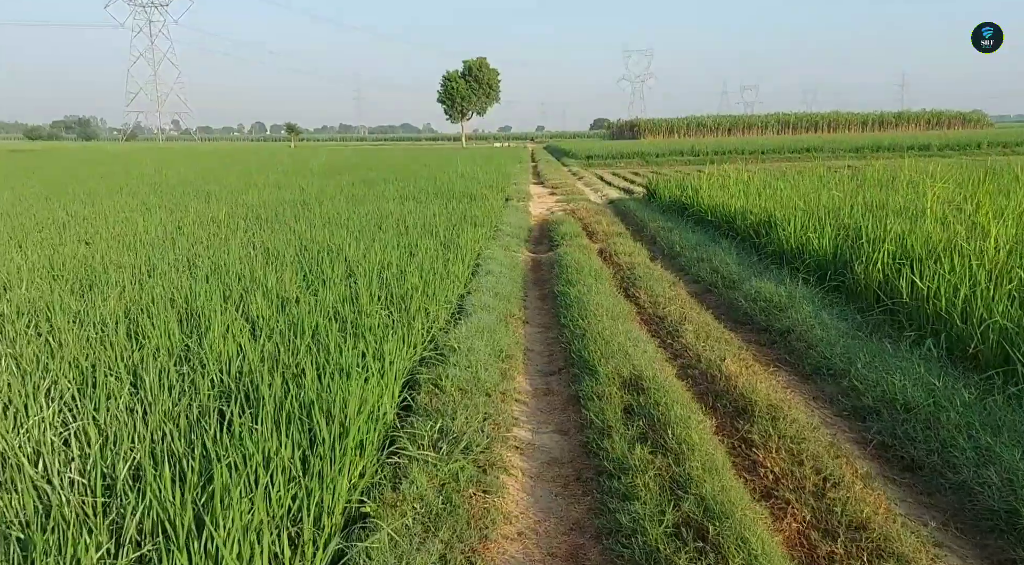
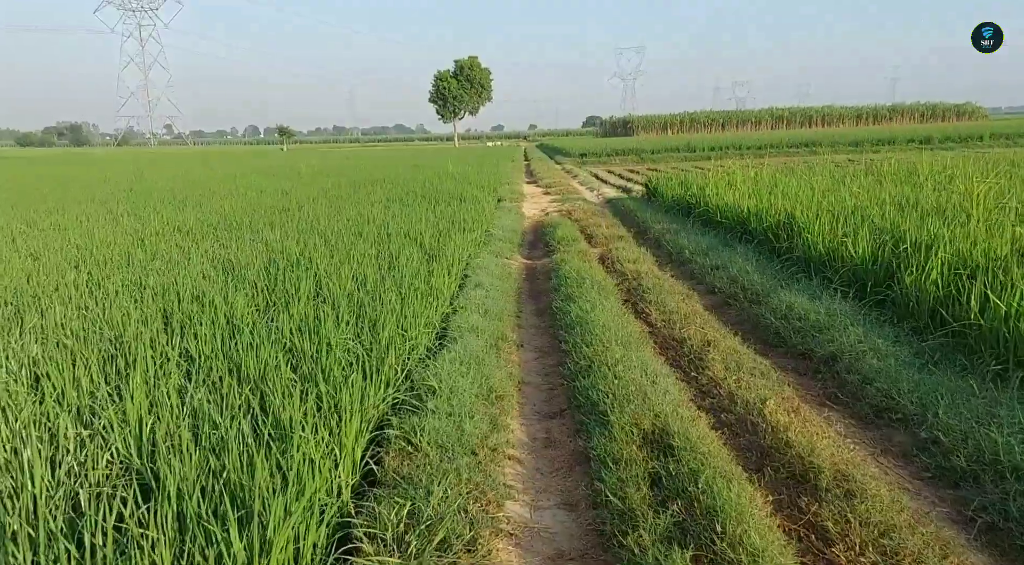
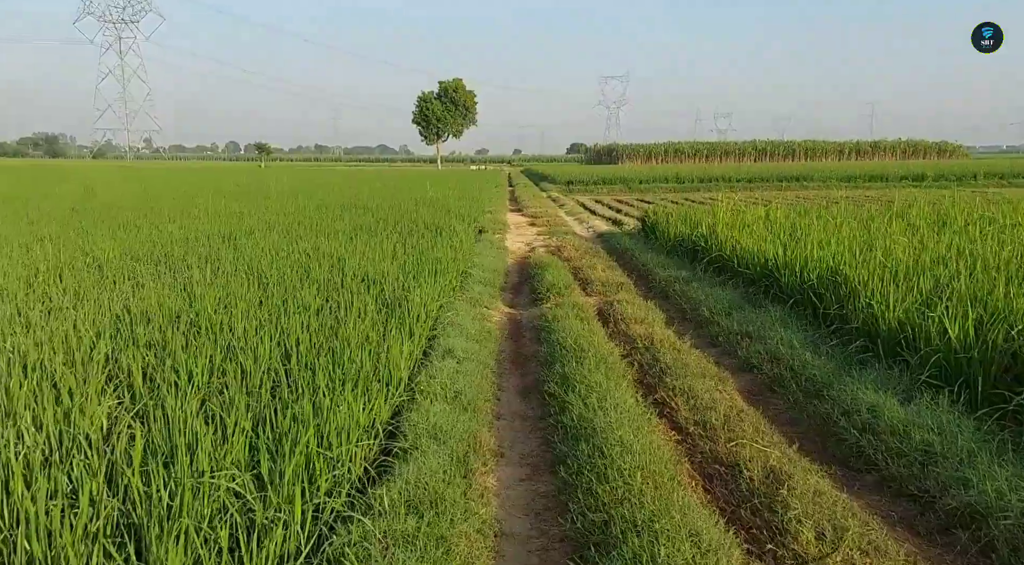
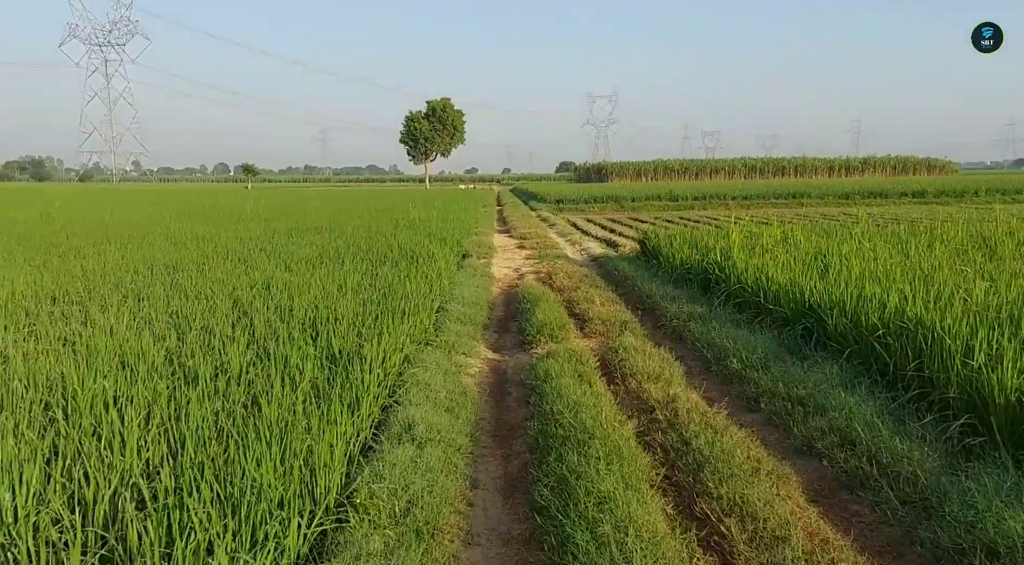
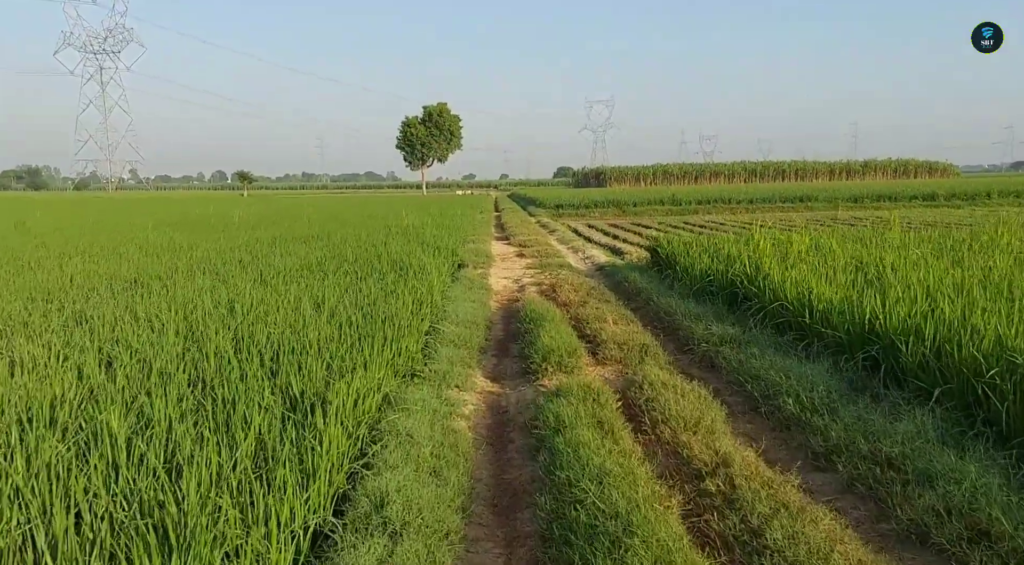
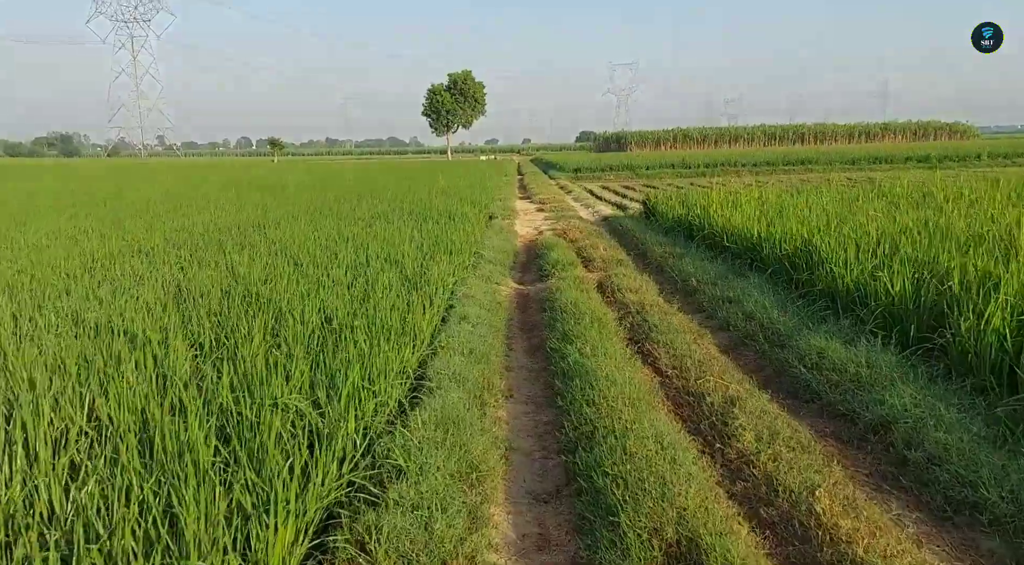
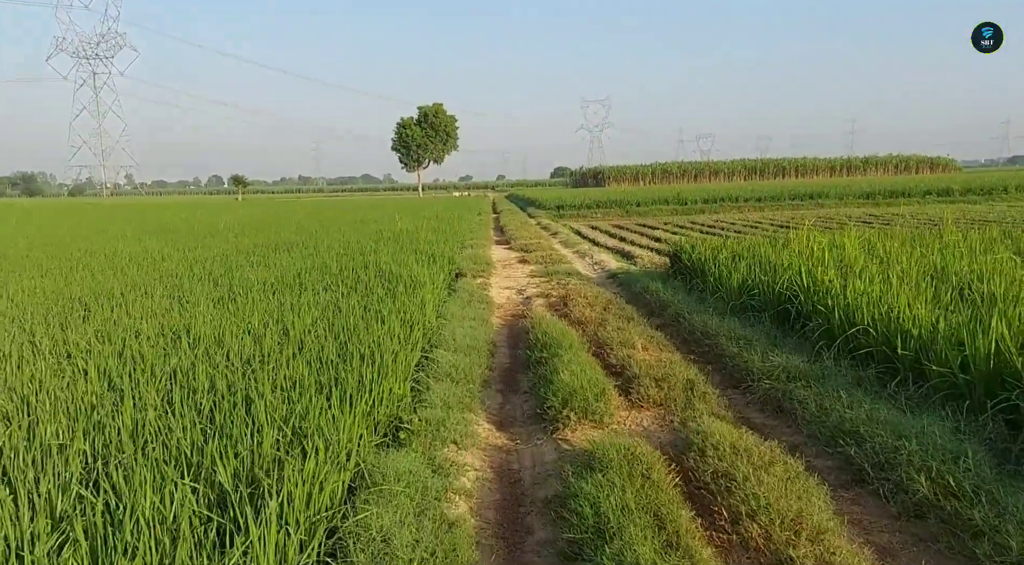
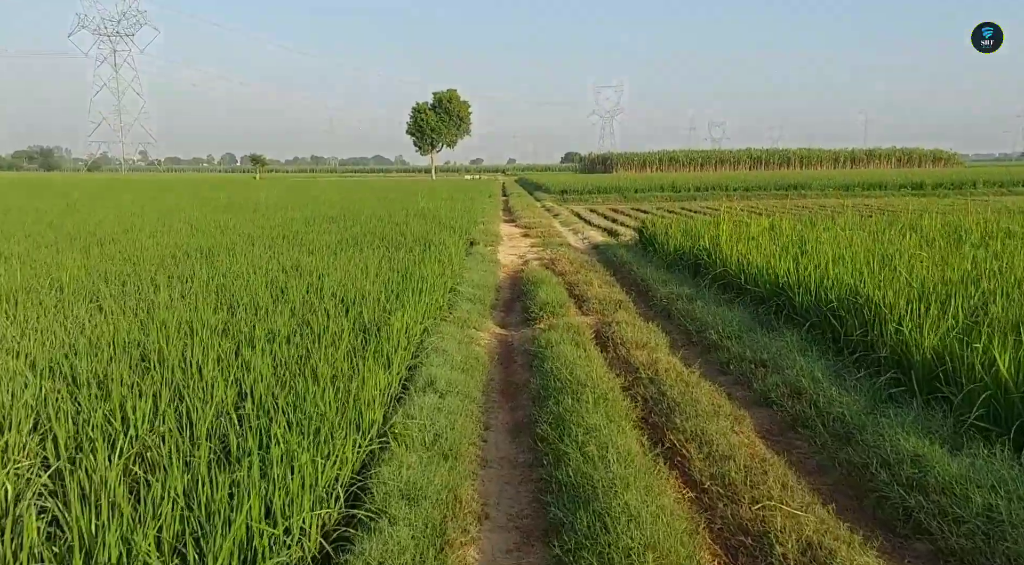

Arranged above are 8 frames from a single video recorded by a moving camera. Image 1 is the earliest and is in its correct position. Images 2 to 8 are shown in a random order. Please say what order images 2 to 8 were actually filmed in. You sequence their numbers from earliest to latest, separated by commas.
2, 6, 3, 8, 4, 5, 7
